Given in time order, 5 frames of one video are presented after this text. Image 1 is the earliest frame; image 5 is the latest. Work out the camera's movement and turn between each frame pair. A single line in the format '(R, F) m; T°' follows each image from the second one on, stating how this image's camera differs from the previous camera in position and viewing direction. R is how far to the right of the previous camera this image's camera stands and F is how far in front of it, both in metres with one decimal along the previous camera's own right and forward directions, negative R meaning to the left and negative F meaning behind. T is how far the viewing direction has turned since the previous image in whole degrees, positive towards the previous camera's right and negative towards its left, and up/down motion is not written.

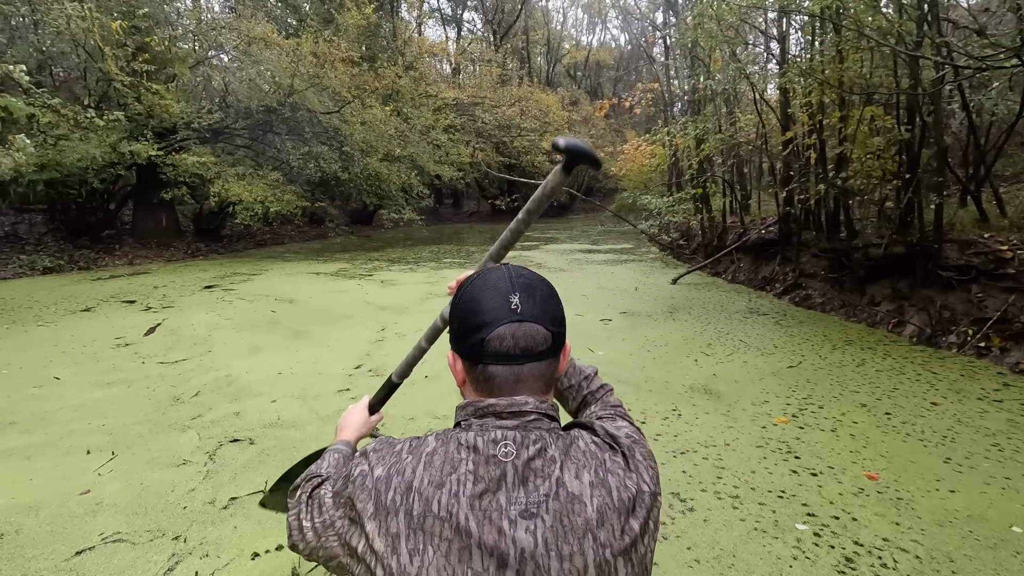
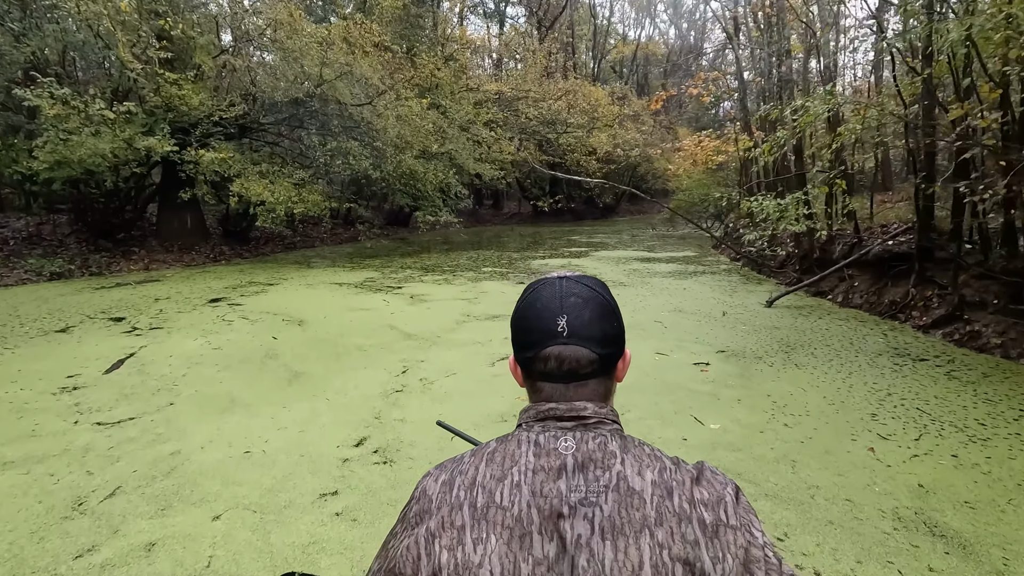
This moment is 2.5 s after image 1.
(-0.2, +1.2) m; -4°
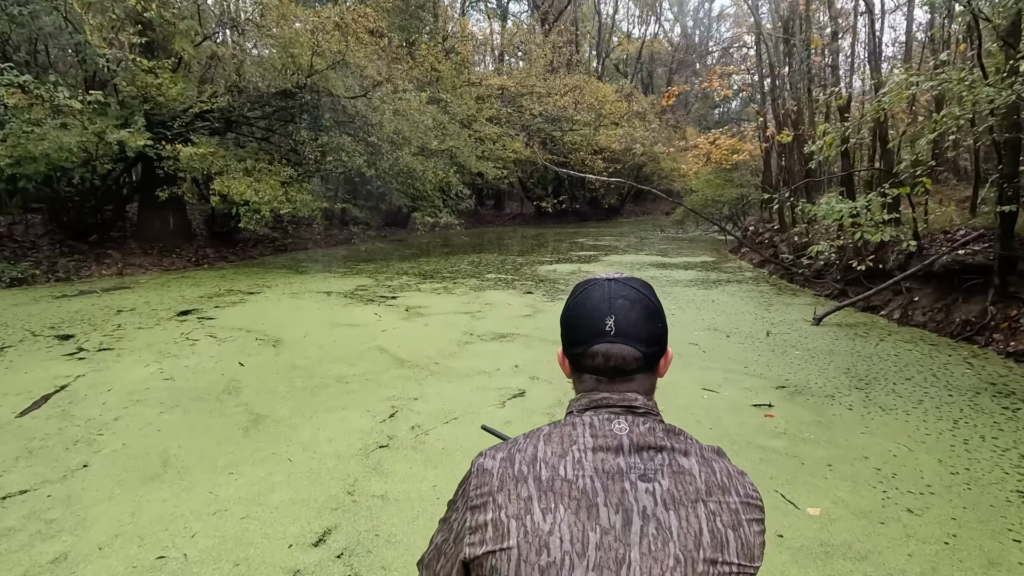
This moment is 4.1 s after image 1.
(-0.1, +0.7) m; 0°
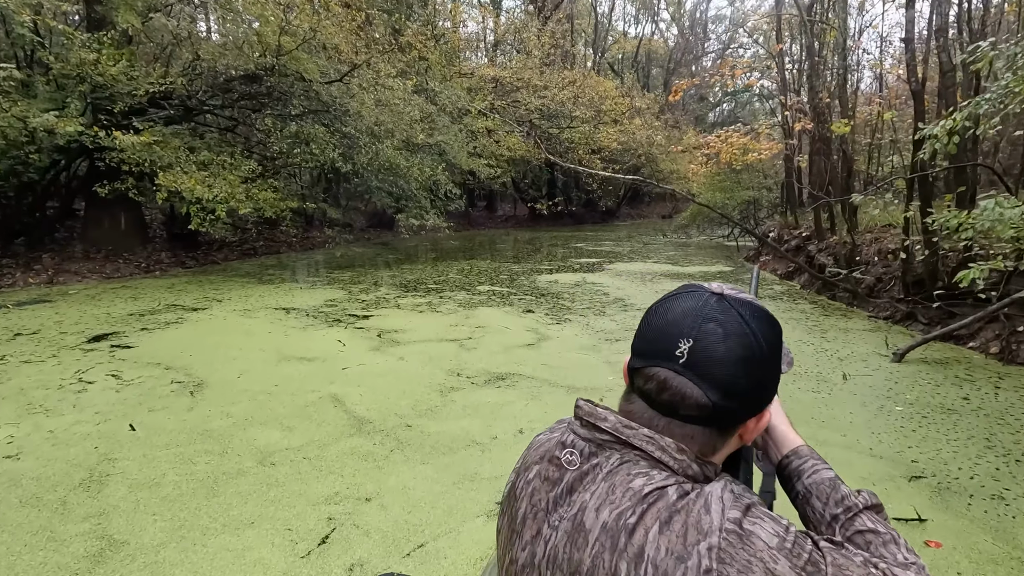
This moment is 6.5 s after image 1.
(-0.1, +1.1) m; +1°
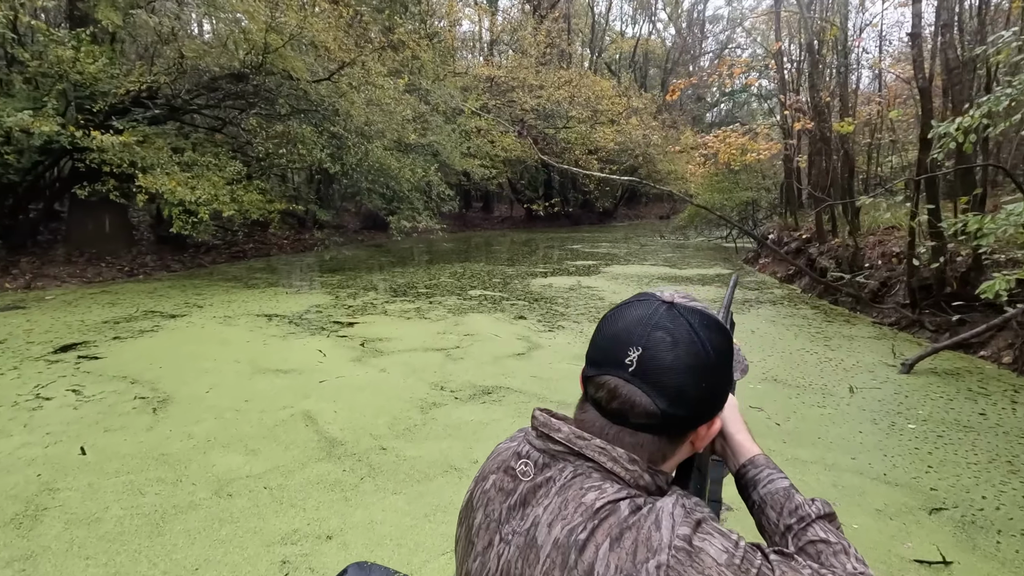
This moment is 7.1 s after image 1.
(+0.1, +0.2) m; 0°
